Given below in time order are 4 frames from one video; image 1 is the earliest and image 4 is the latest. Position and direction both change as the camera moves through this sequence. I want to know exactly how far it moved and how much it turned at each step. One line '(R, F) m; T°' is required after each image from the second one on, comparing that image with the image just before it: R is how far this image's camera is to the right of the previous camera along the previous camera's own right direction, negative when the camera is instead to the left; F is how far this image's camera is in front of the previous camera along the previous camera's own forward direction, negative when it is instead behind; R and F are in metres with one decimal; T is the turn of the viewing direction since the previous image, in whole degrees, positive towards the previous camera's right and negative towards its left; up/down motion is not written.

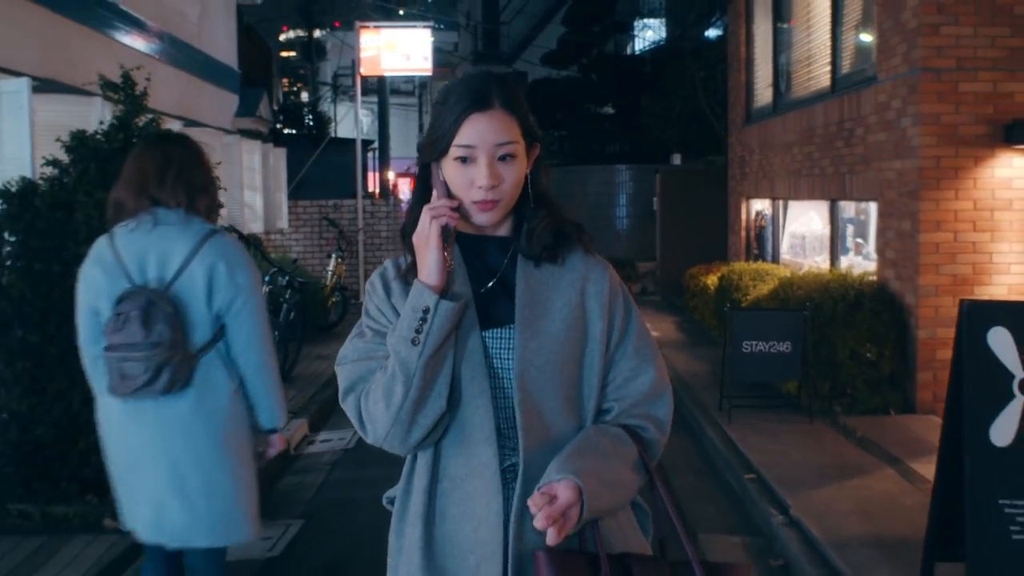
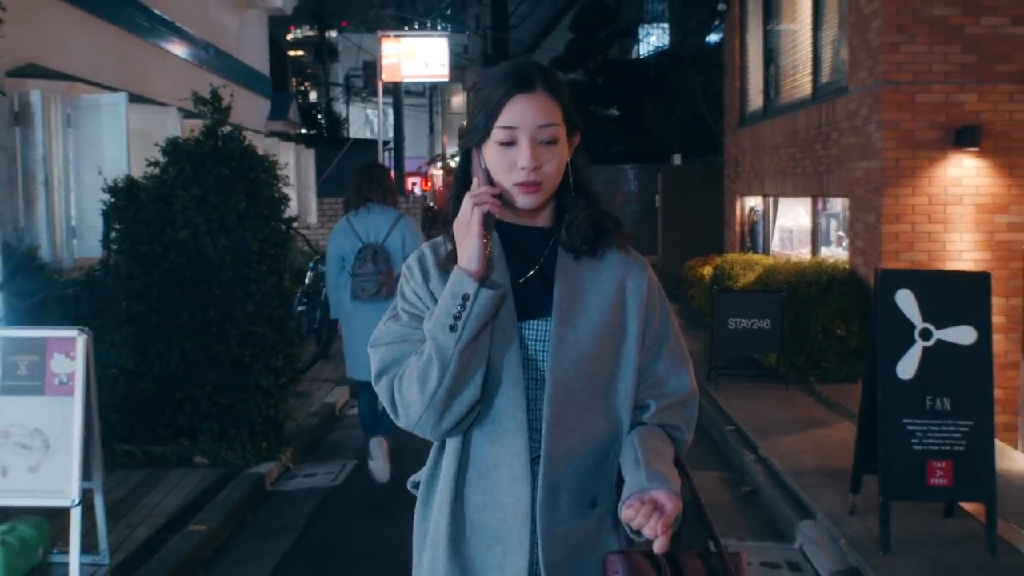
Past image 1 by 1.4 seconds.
(-0.1, -1.4) m; 0°
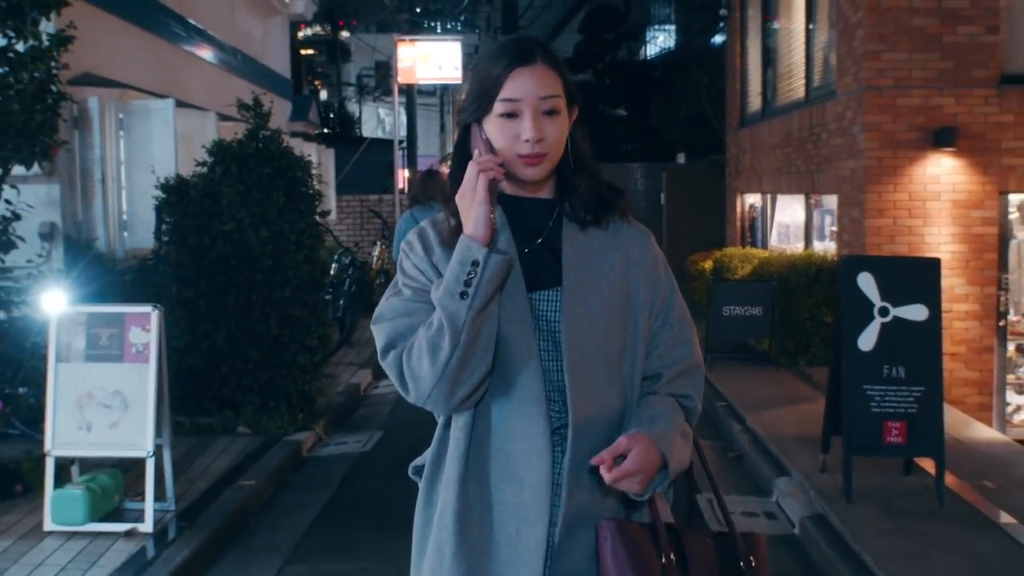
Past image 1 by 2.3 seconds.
(0.0, -0.9) m; 0°
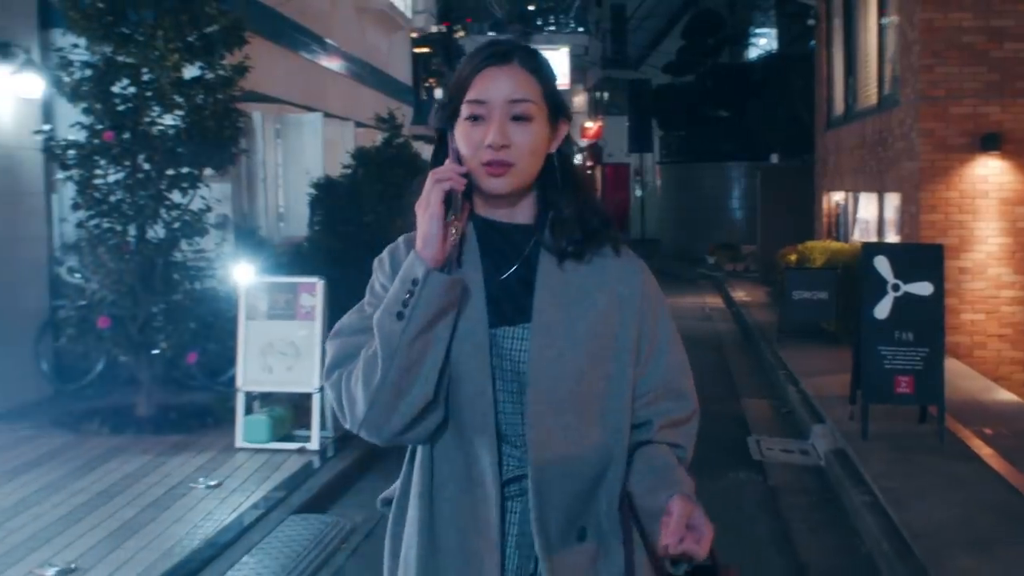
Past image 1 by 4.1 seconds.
(+0.2, -1.8) m; -5°
